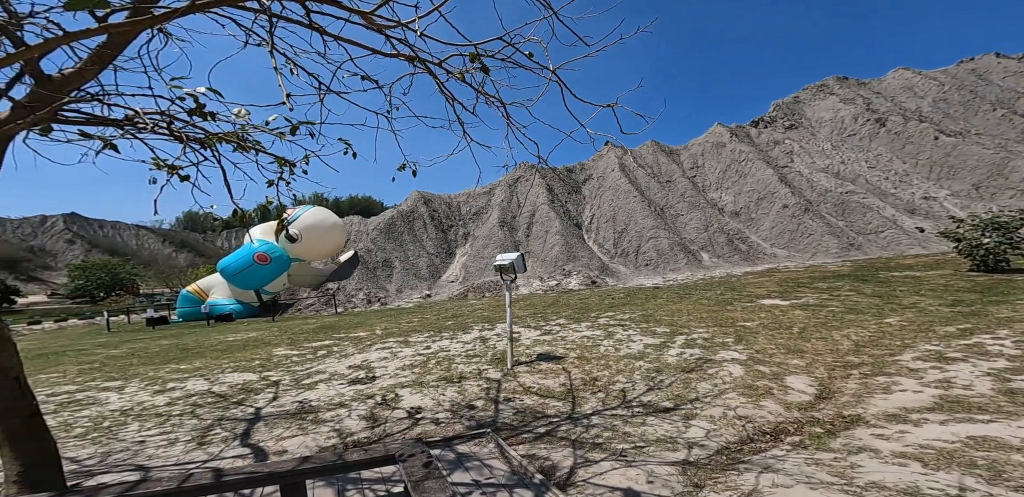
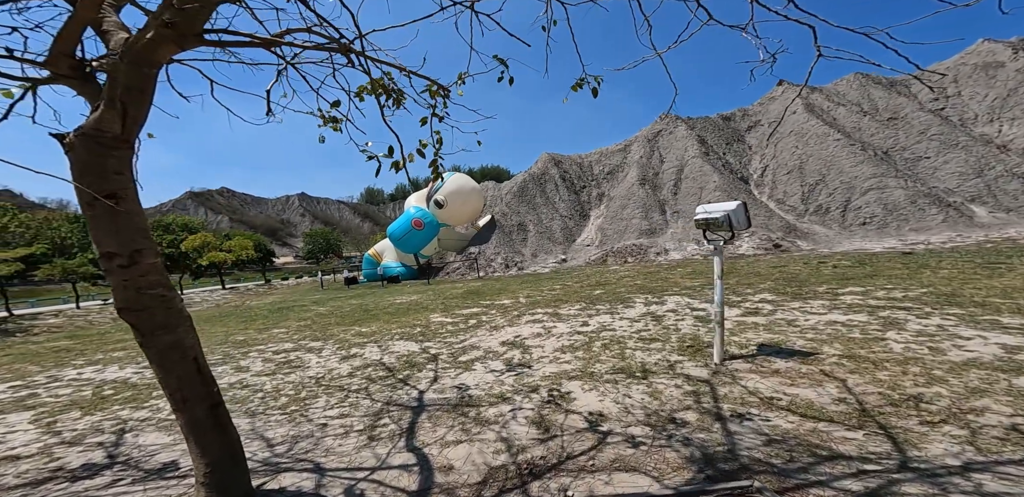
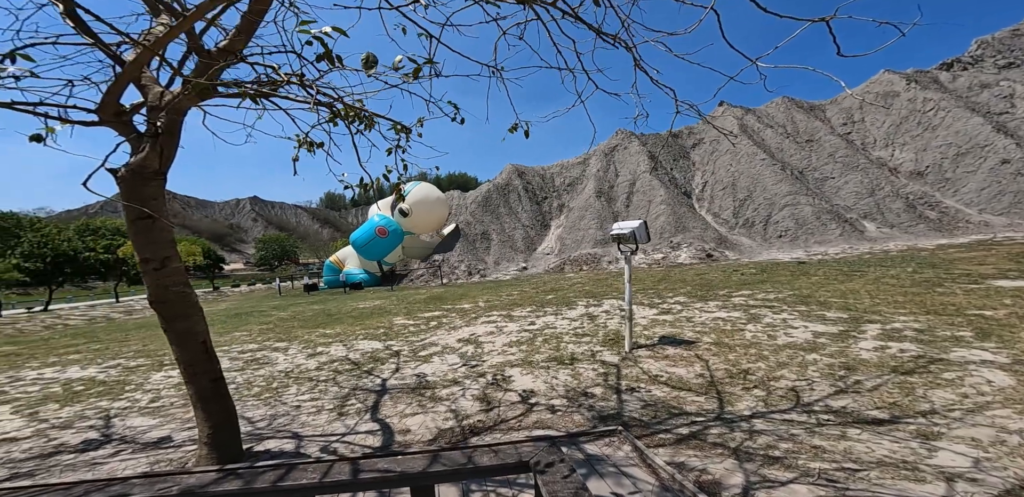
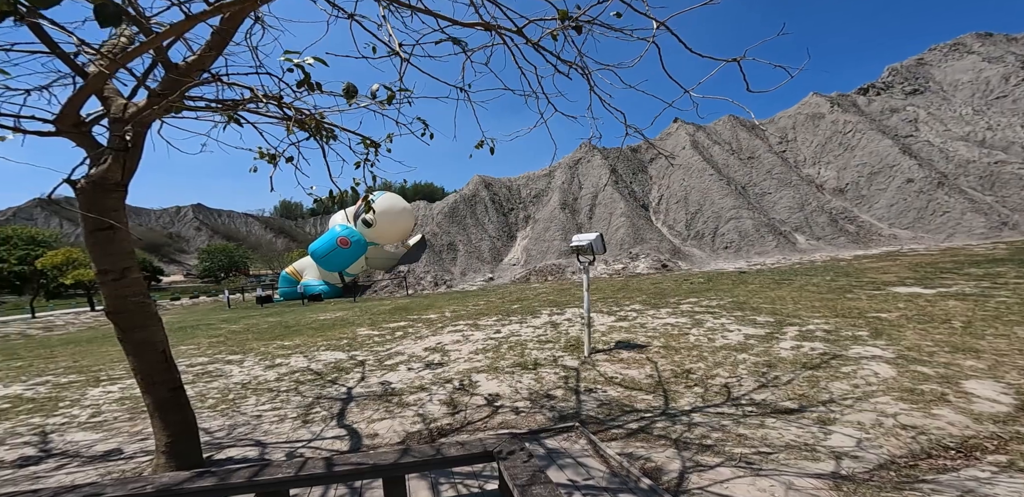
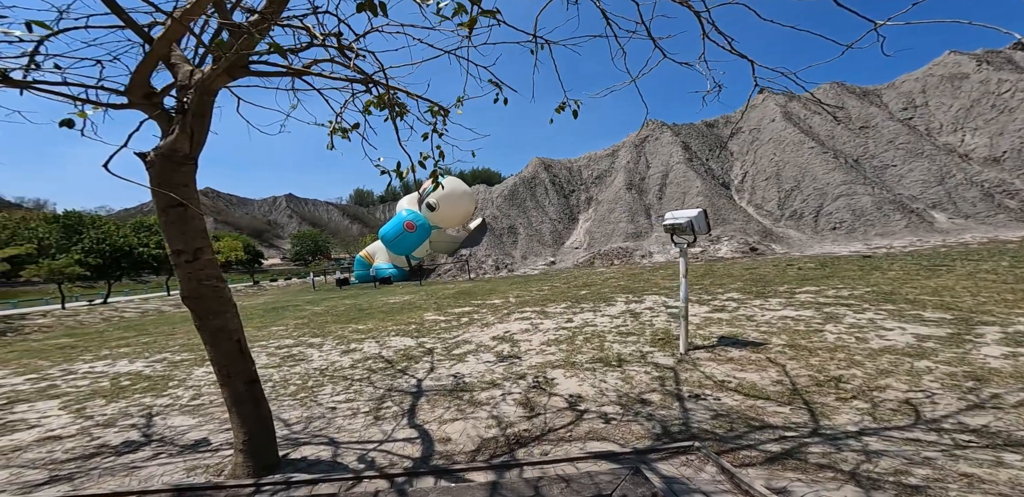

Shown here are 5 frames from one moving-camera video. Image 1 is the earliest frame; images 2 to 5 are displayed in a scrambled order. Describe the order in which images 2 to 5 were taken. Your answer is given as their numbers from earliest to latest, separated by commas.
4, 3, 5, 2
